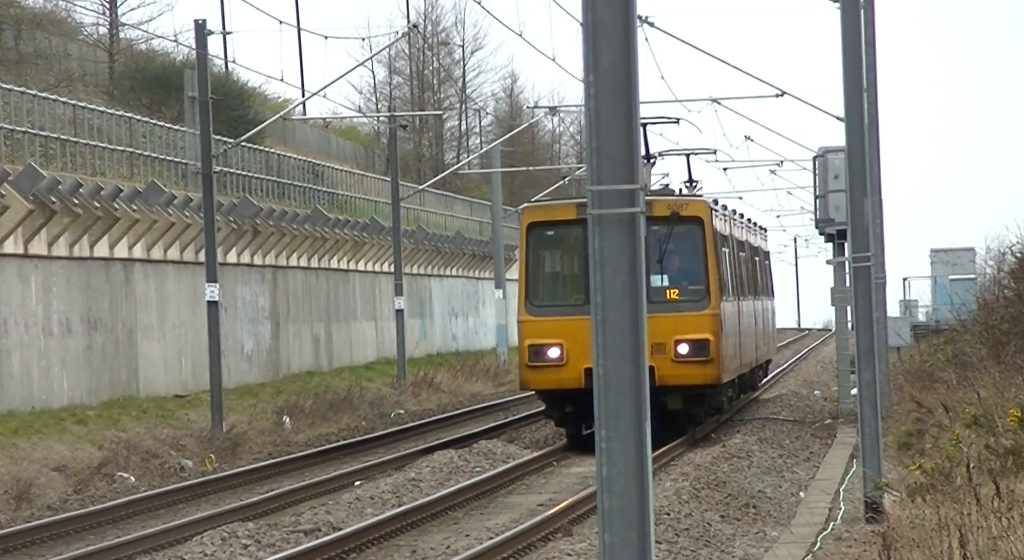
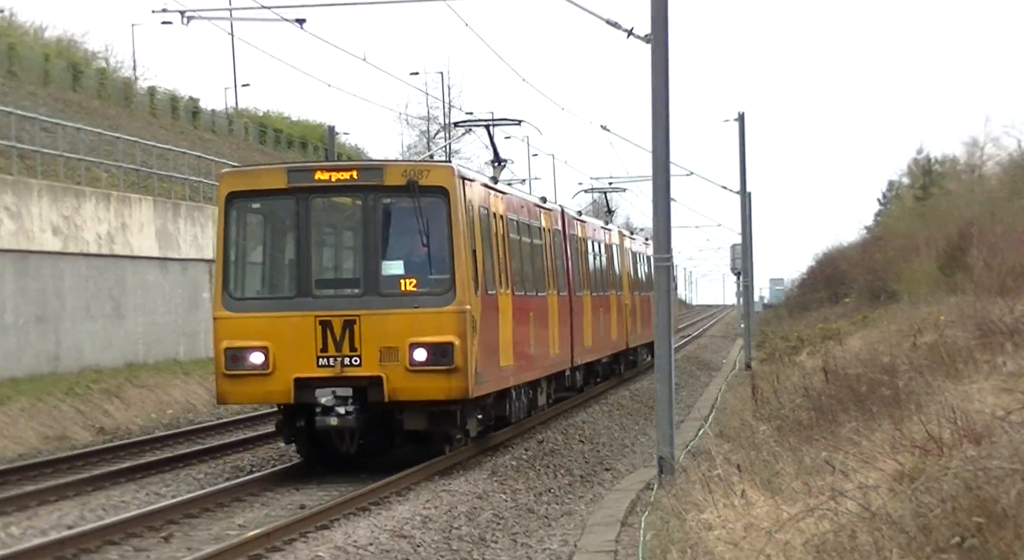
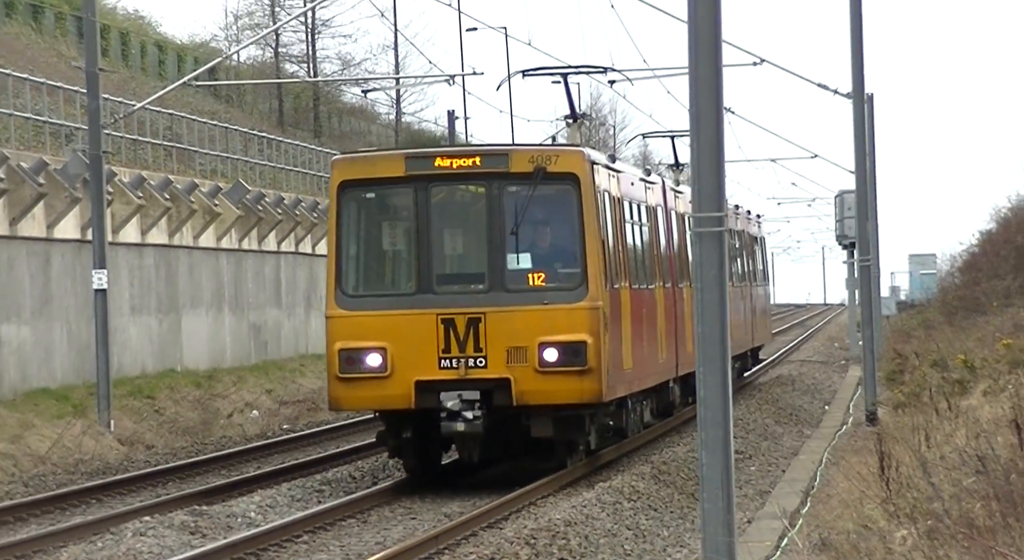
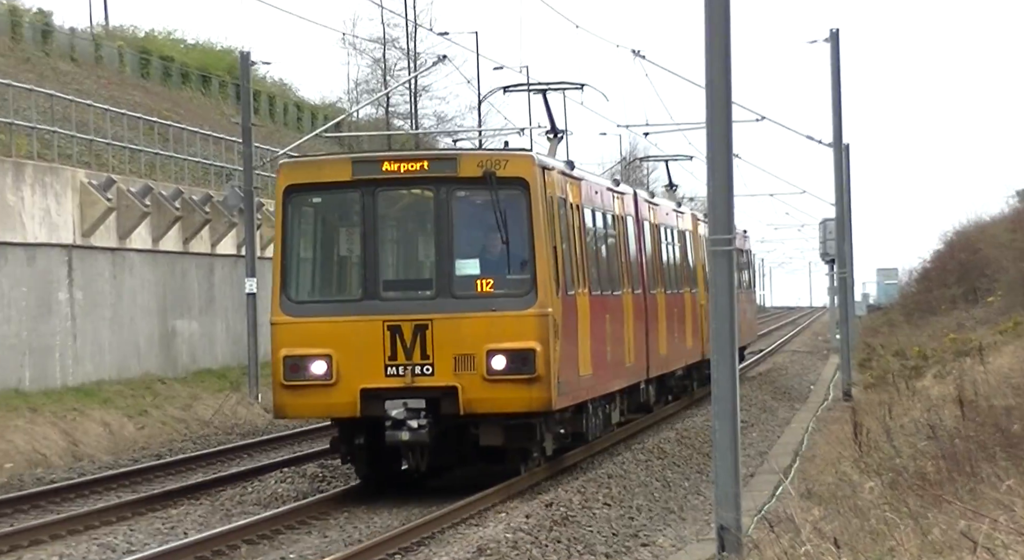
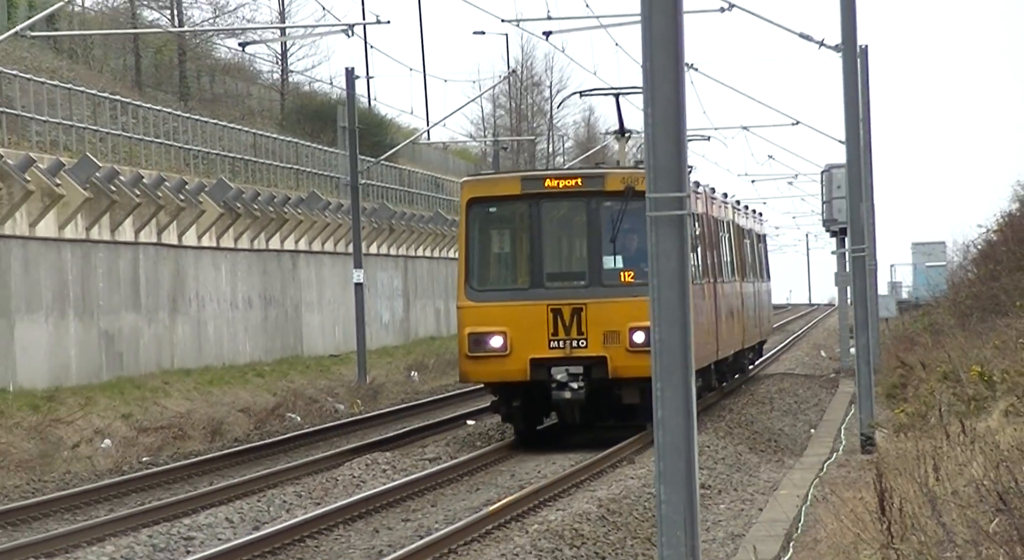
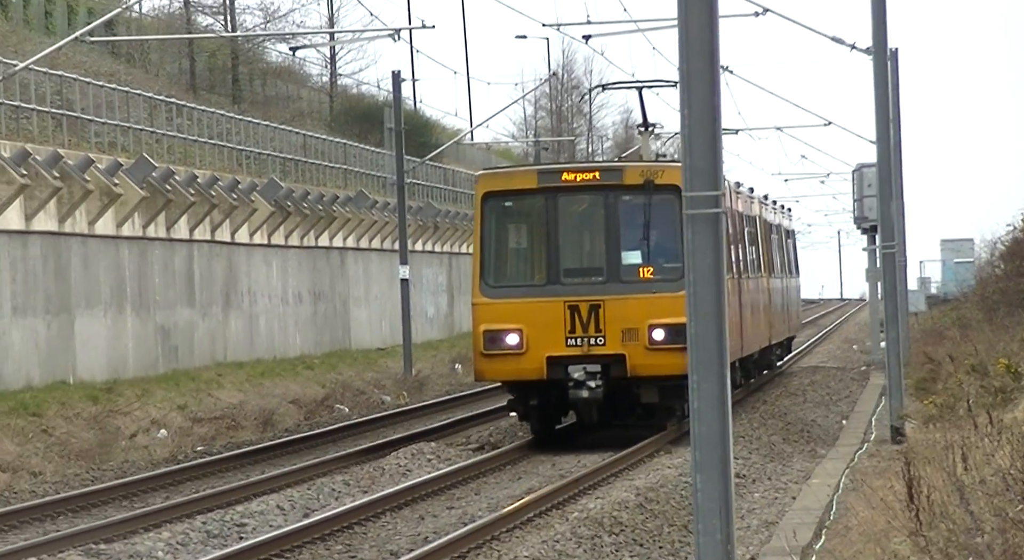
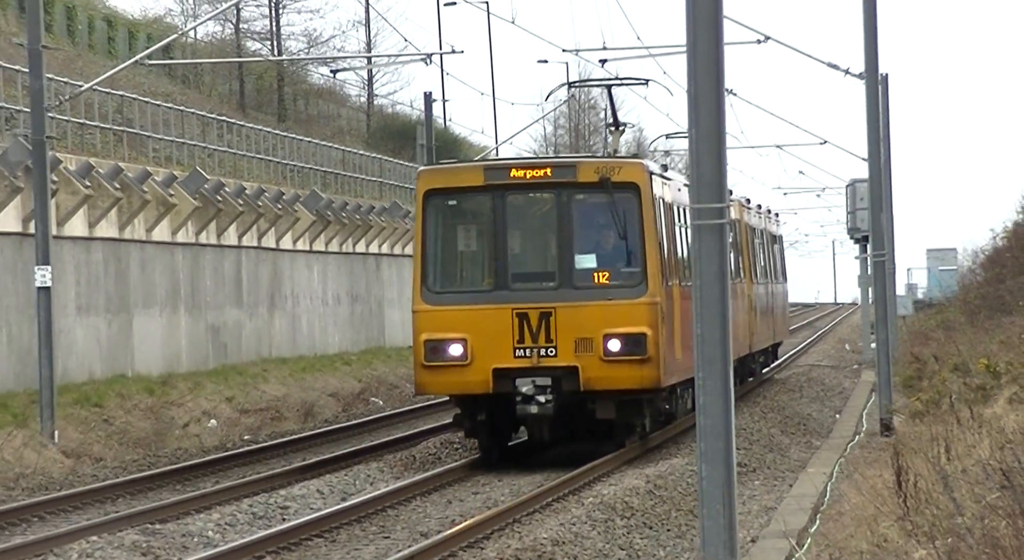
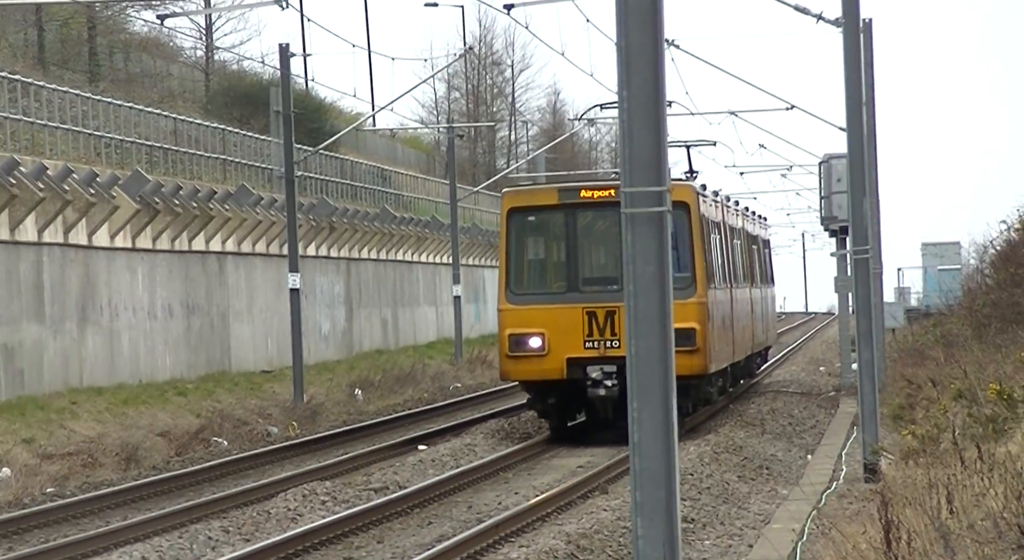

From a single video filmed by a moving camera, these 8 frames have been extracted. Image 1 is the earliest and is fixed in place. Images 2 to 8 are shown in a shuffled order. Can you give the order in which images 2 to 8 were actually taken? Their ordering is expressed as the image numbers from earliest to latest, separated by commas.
8, 5, 6, 7, 3, 4, 2
